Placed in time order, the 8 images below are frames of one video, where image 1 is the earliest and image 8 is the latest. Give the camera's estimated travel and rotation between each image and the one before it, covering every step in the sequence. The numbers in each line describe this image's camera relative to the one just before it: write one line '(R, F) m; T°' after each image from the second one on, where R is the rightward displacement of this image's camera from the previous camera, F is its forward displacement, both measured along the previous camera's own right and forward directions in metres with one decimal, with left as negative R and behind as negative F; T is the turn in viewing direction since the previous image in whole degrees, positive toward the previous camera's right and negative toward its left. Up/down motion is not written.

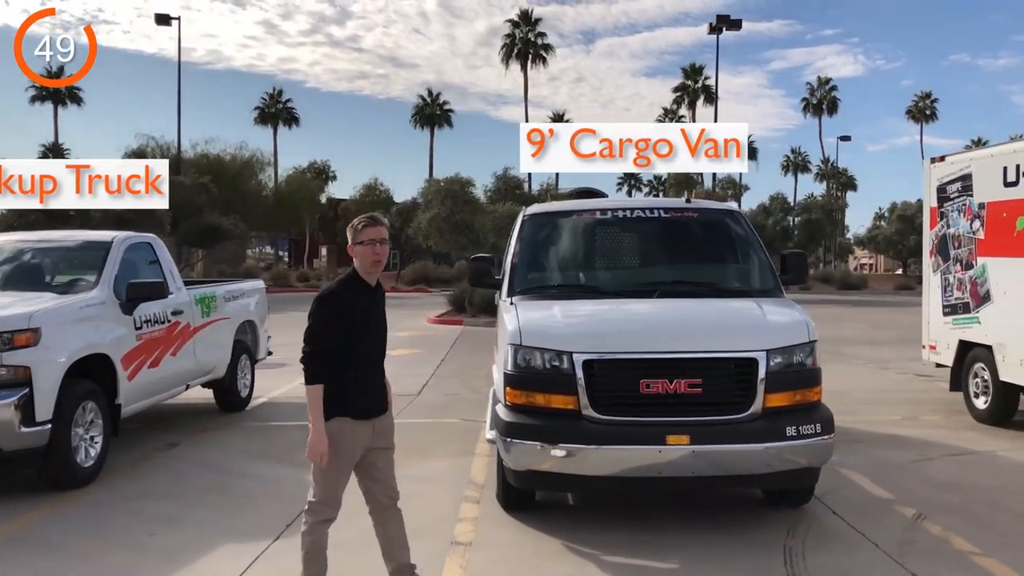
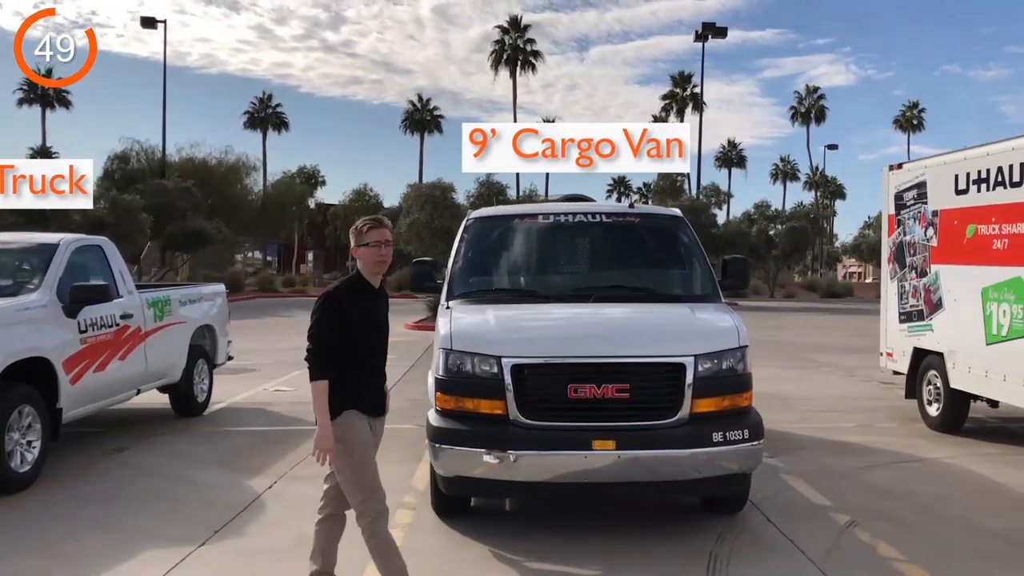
(+0.4, 0.0) m; +1°
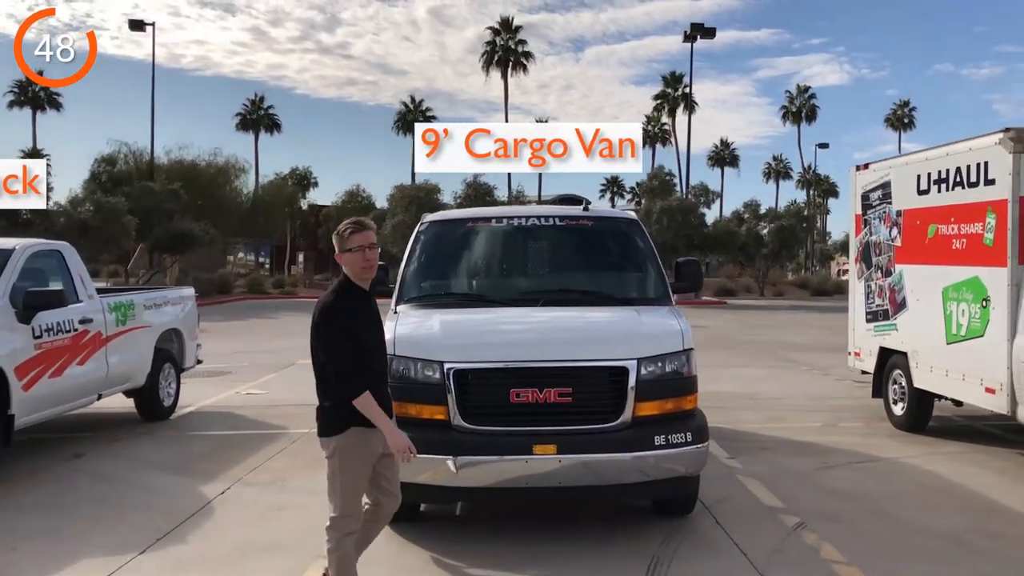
(+0.3, 0.0) m; 0°
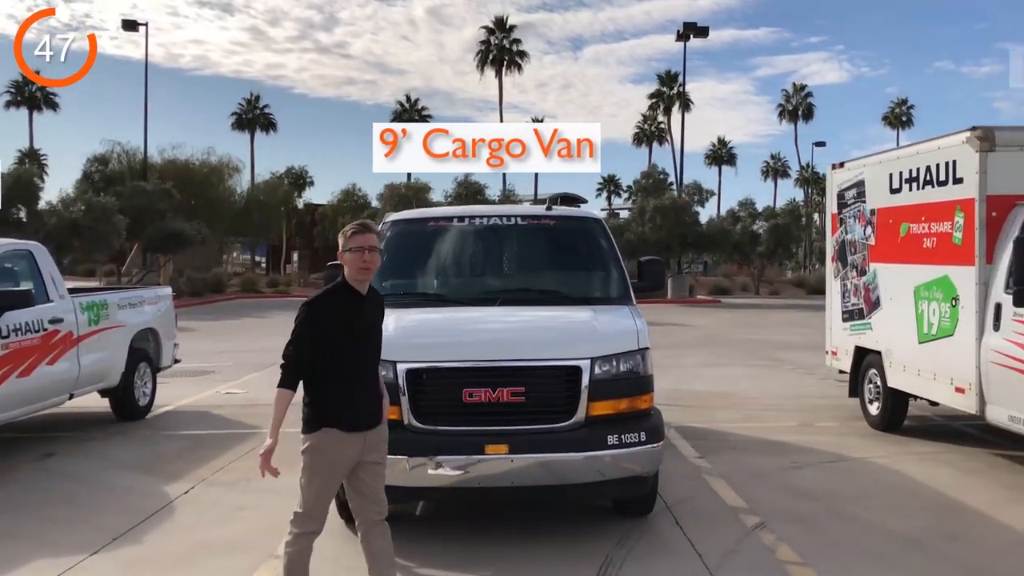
(+0.3, 0.0) m; 0°
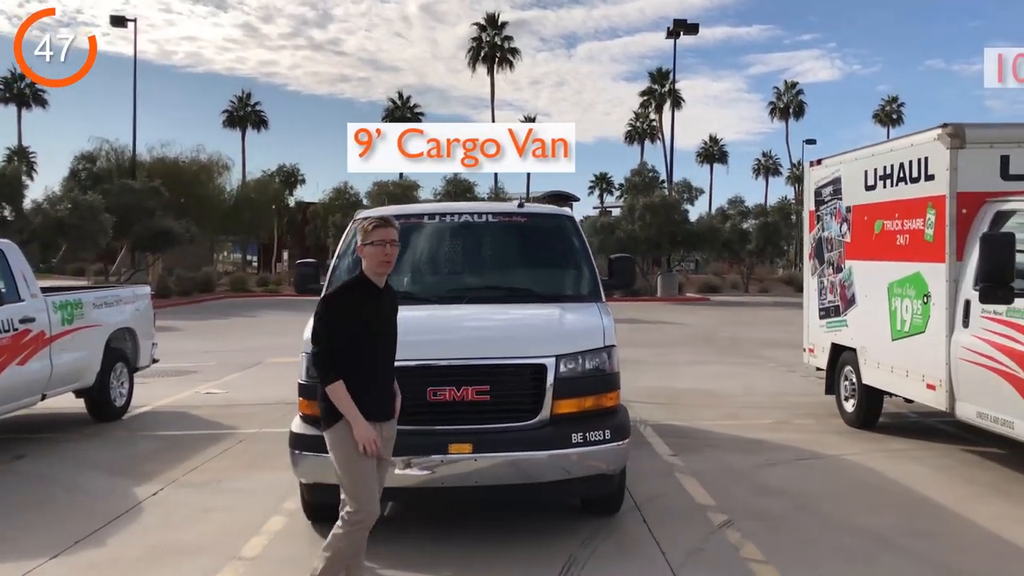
(+0.2, 0.0) m; 0°
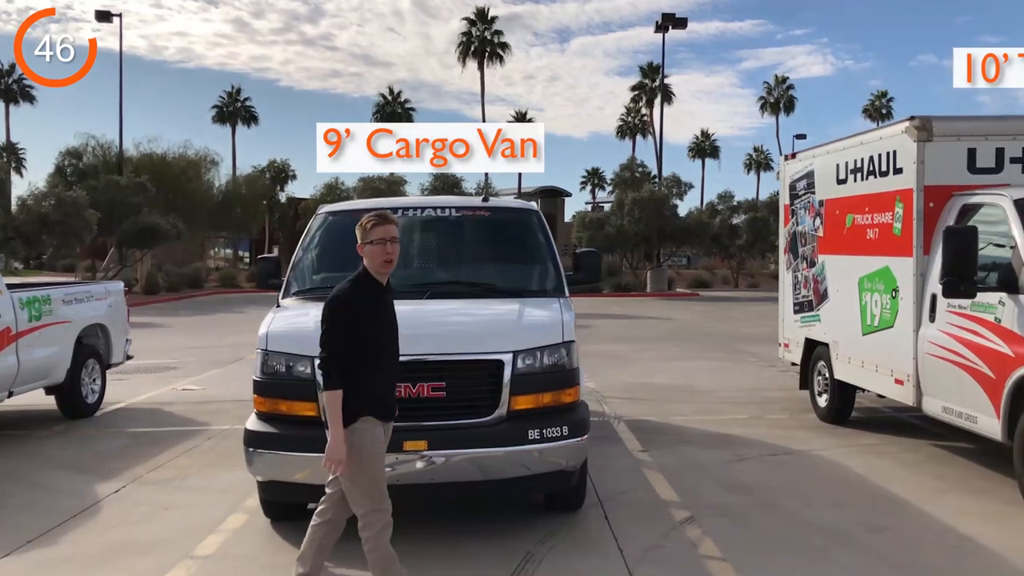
(+0.2, 0.0) m; 0°
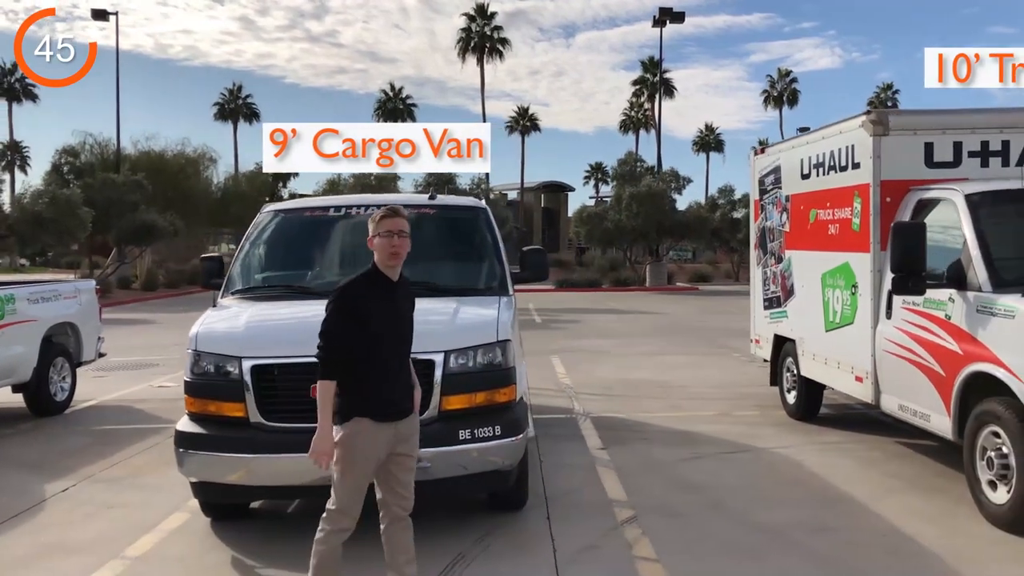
(+0.4, +0.1) m; 0°
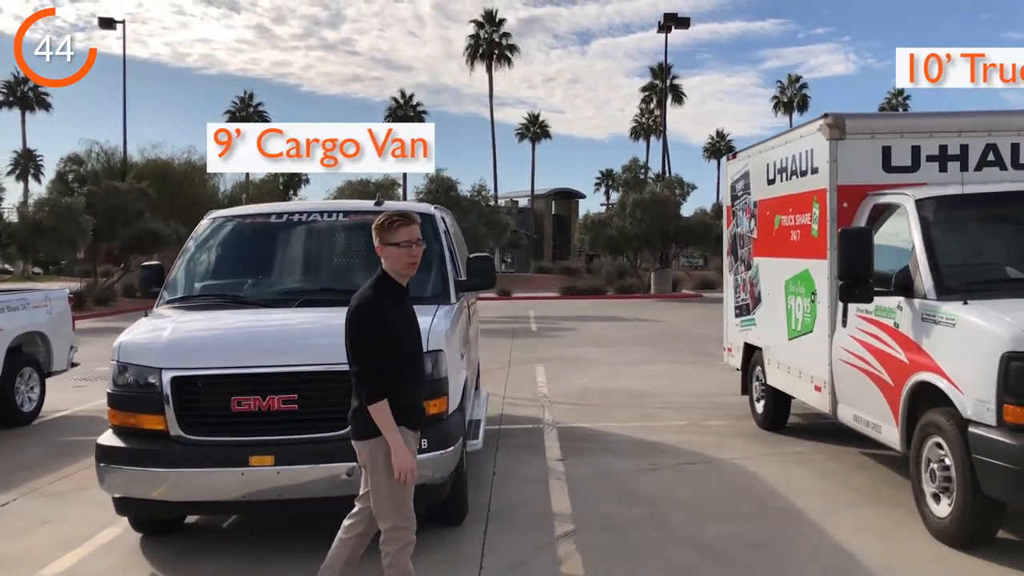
(+0.5, +0.1) m; -1°
